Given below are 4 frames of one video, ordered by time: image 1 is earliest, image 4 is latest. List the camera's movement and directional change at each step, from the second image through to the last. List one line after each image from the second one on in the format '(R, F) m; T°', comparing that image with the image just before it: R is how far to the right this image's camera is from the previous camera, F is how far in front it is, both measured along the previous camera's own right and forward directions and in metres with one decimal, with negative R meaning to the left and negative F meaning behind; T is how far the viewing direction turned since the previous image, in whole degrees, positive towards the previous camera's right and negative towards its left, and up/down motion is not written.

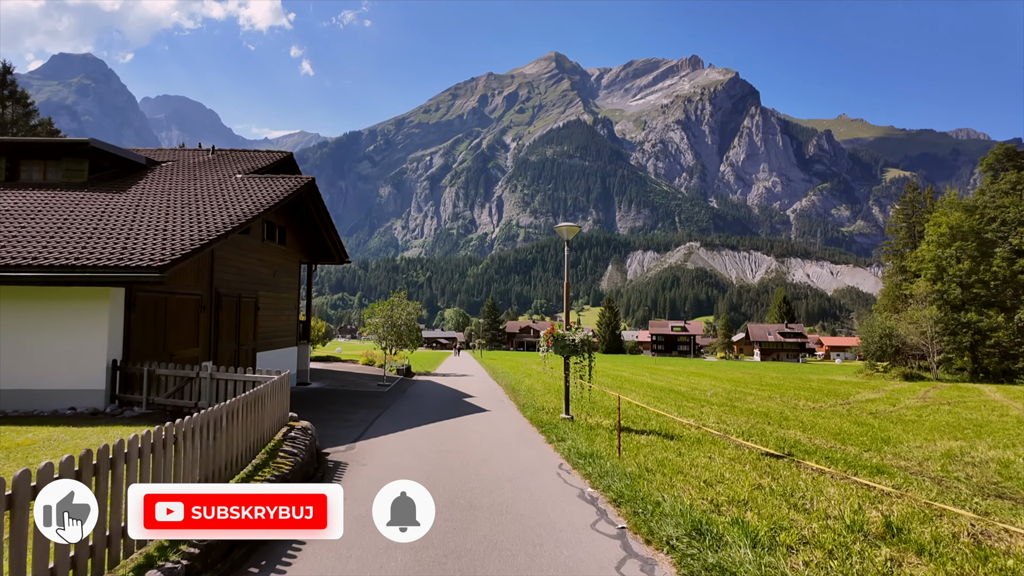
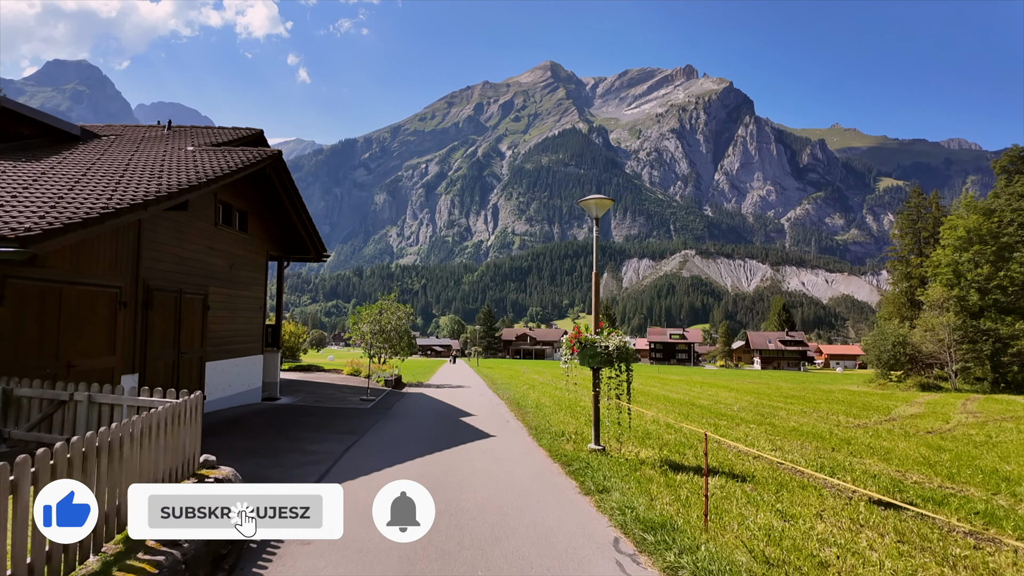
(-0.3, +2.7) m; +1°
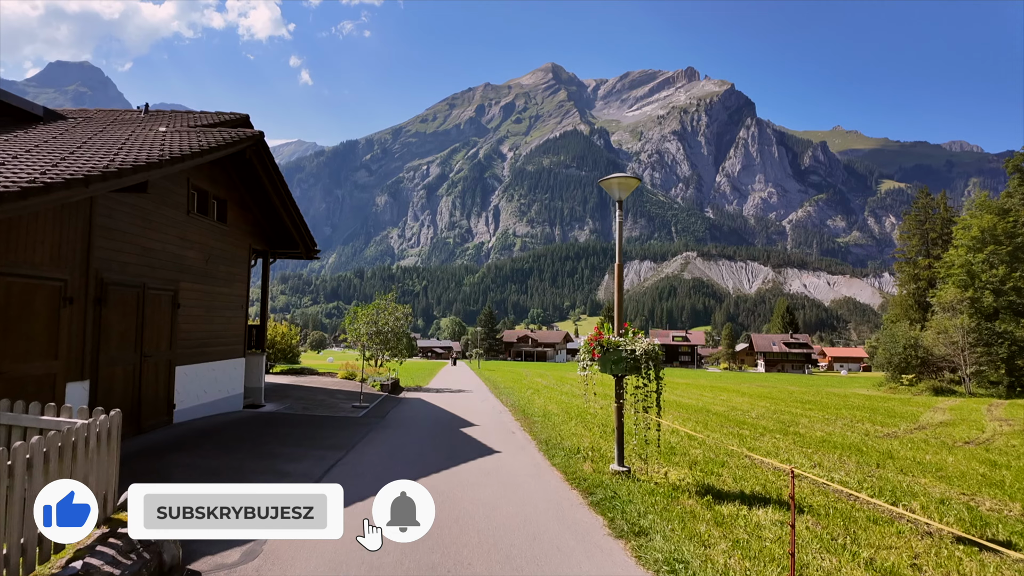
(-0.1, +1.3) m; 0°
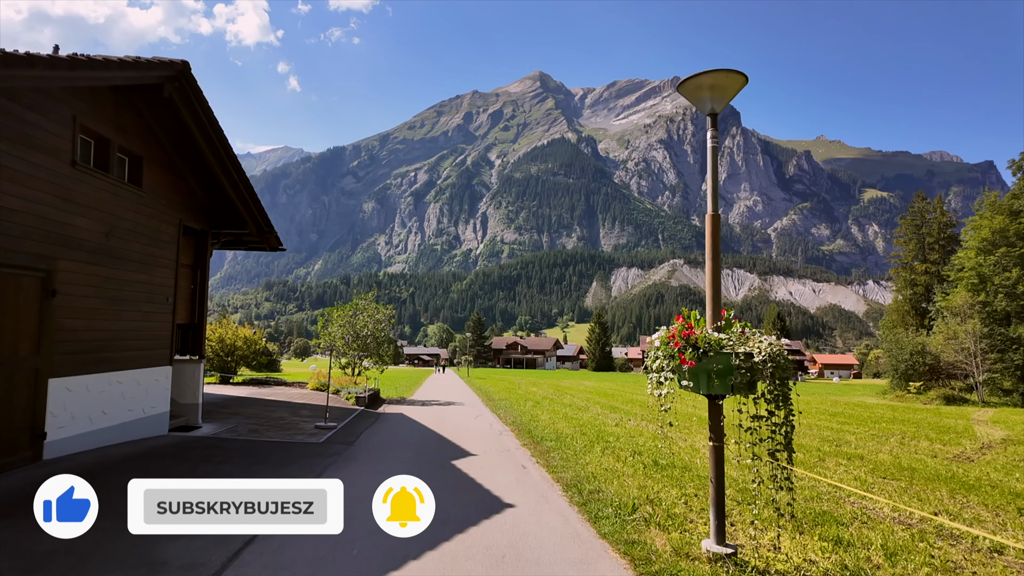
(-0.4, +3.1) m; +1°
